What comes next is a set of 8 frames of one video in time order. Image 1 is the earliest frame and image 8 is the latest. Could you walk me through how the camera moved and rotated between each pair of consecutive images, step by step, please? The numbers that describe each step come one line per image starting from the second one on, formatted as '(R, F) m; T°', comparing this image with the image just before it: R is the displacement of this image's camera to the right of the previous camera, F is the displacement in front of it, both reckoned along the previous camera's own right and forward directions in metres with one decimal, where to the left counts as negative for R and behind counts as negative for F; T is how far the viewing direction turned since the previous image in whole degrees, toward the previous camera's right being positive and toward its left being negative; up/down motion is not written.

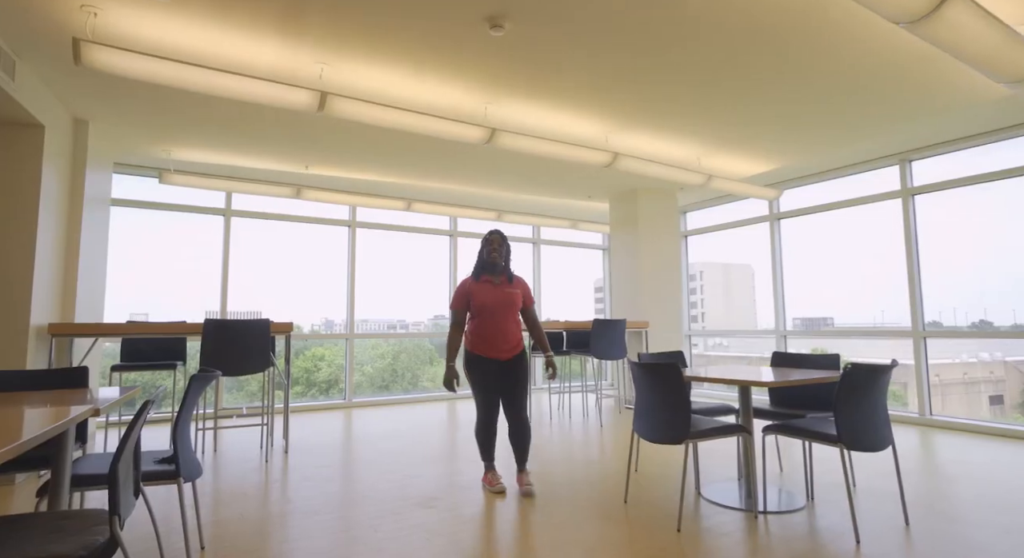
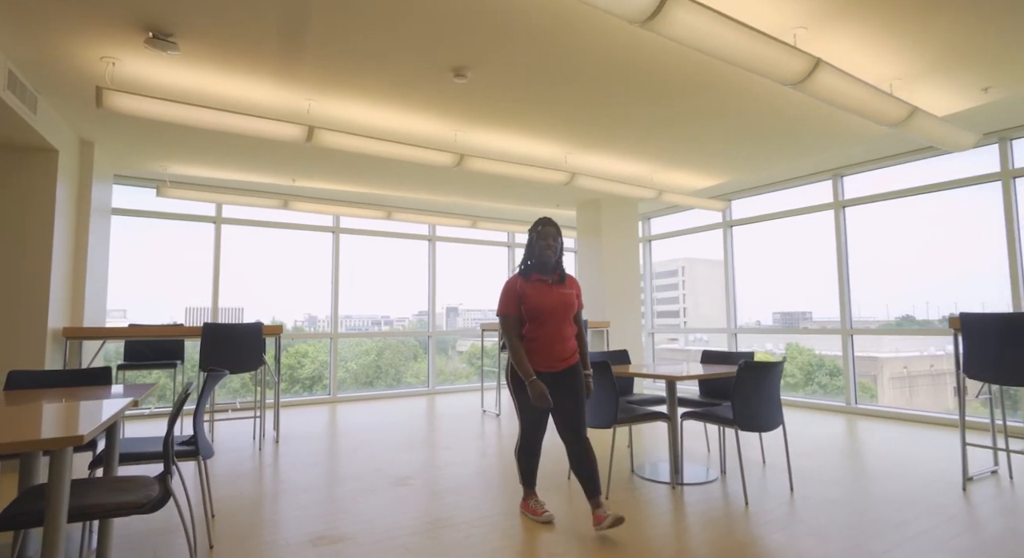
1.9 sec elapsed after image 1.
(+0.1, -0.5) m; +2°
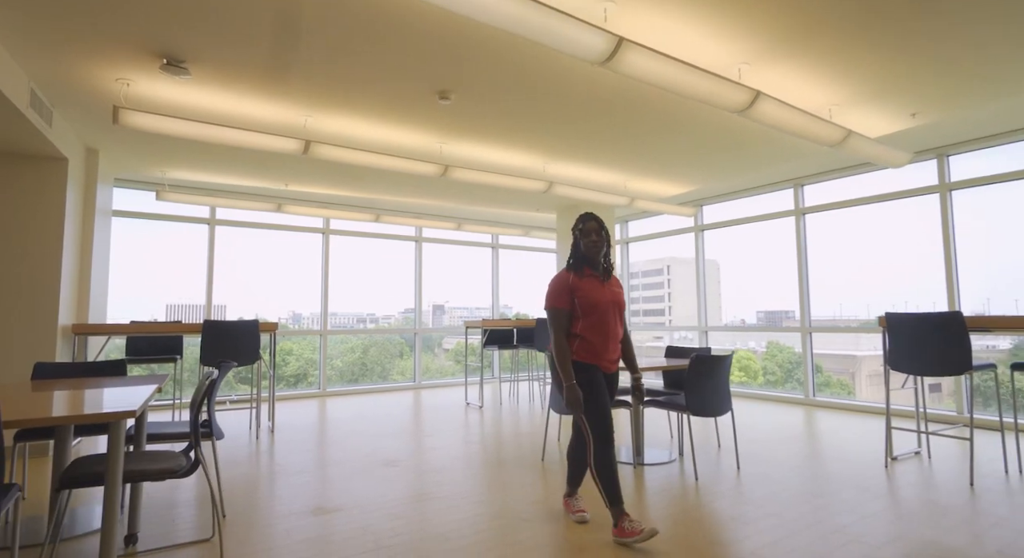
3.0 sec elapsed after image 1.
(+0.1, -0.4) m; +1°
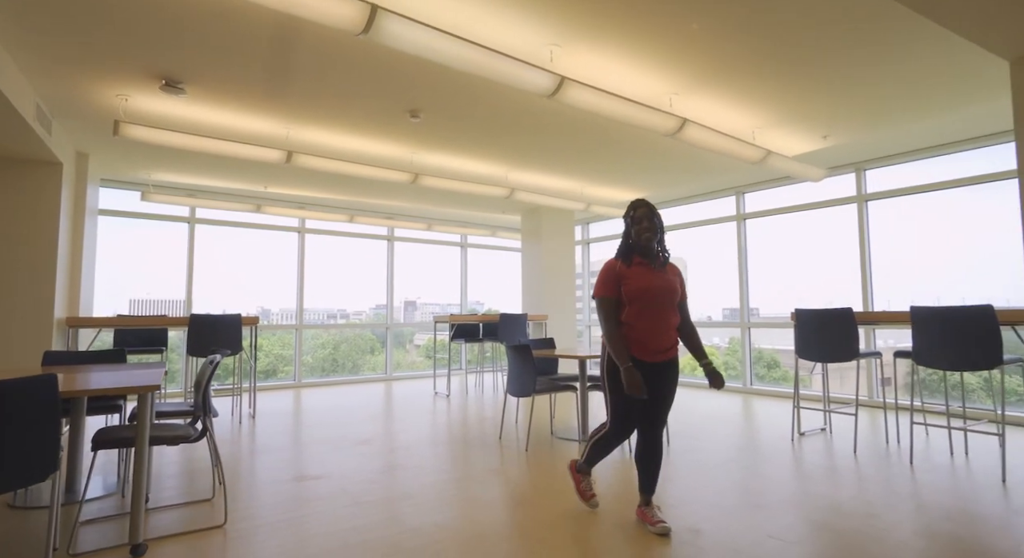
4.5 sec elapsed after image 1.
(+0.1, -0.5) m; +3°
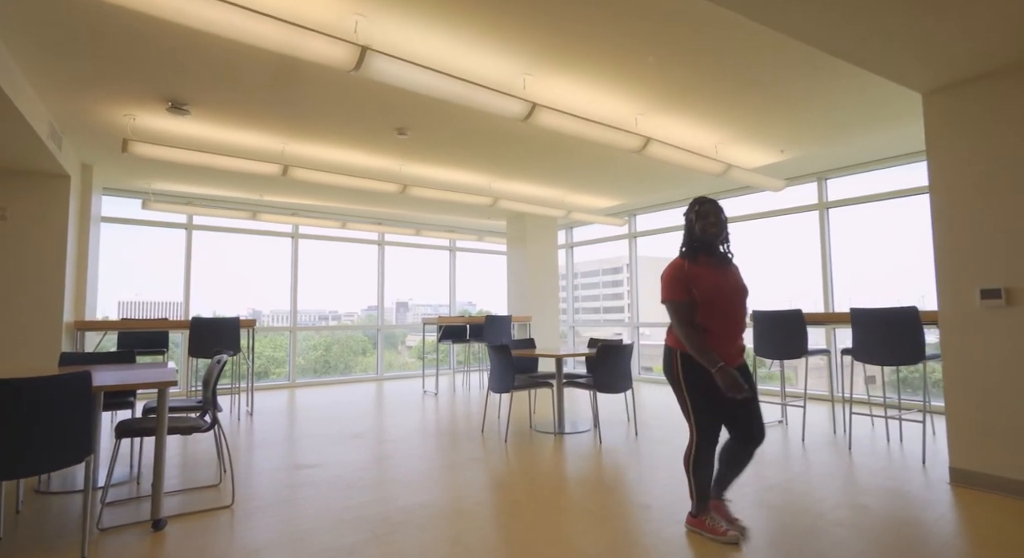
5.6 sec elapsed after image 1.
(+0.1, -0.3) m; +1°
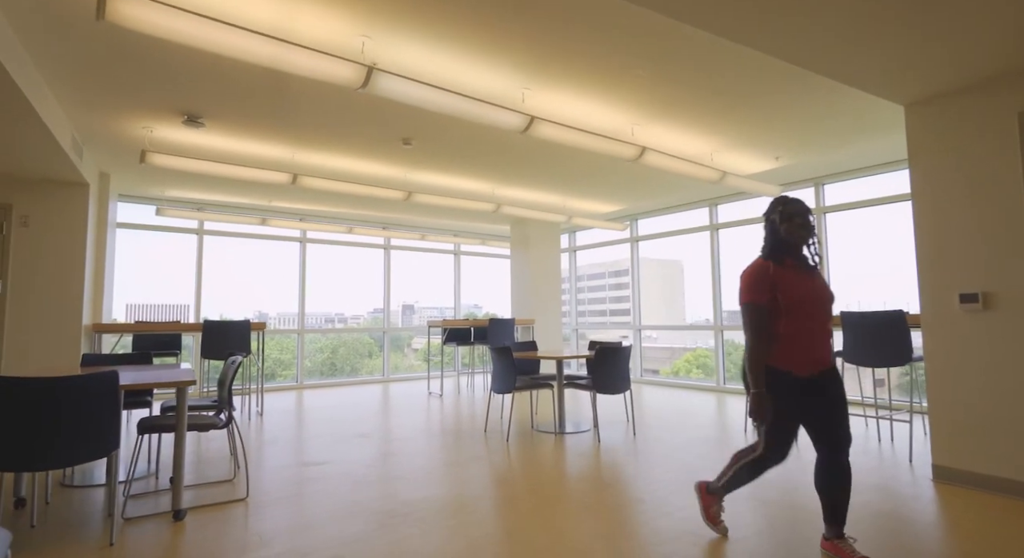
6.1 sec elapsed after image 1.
(0.0, -0.2) m; -1°
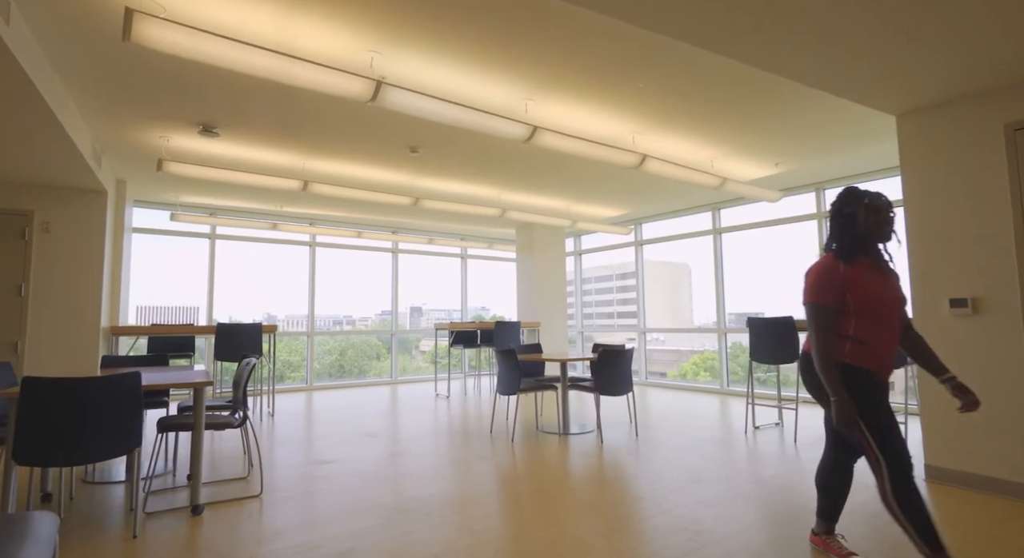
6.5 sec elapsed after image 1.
(0.0, -0.1) m; -1°
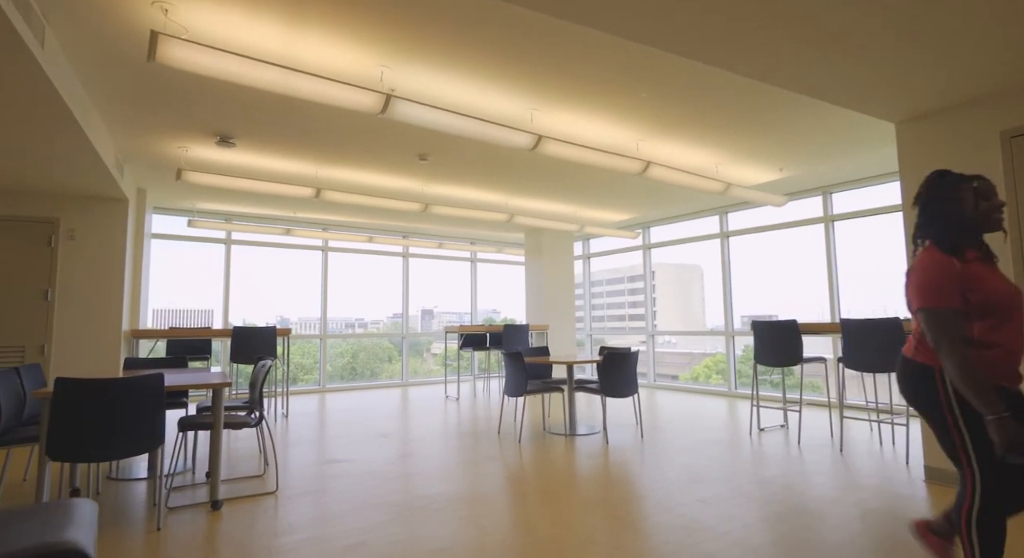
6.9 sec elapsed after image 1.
(0.0, -0.1) m; -1°
